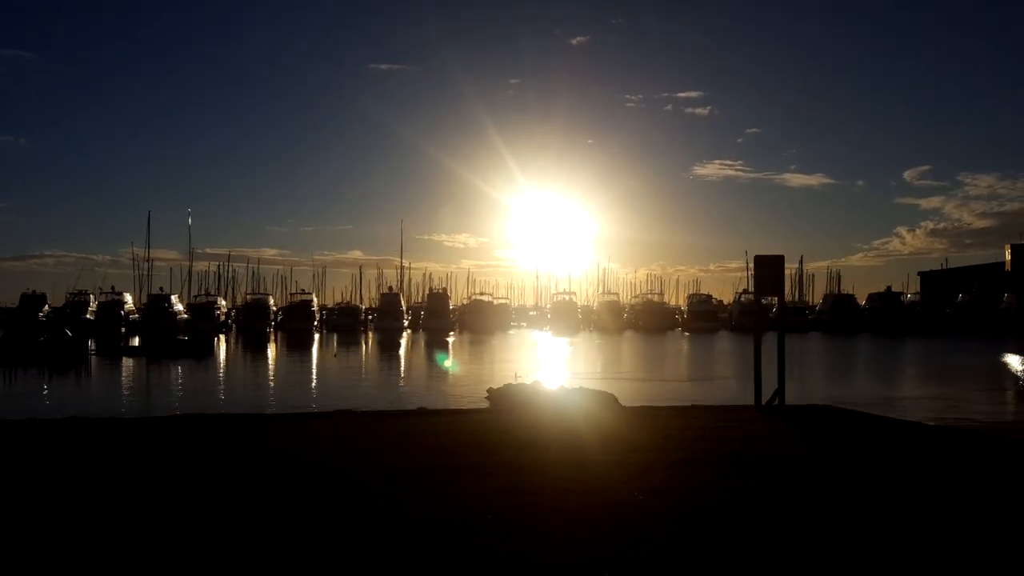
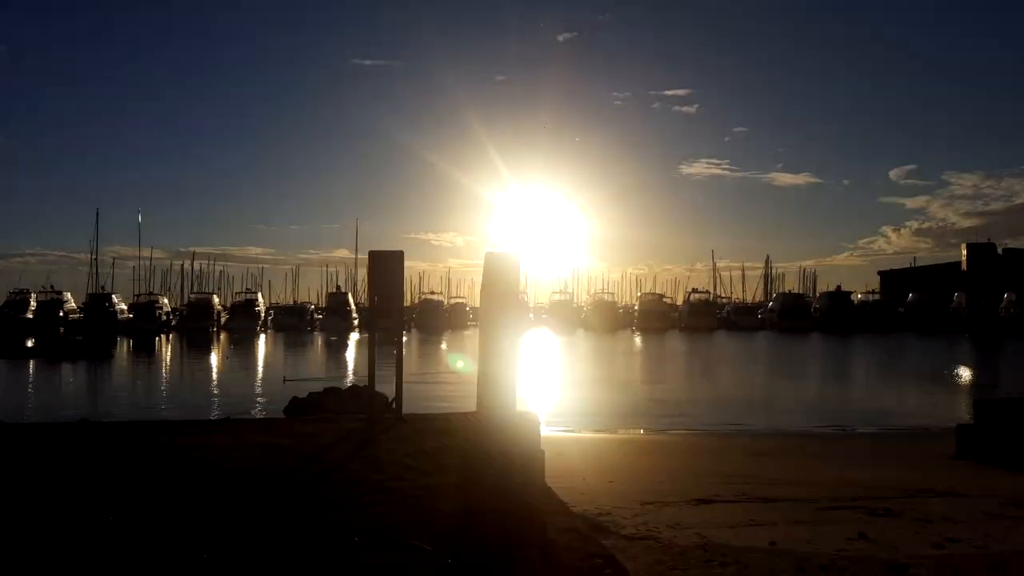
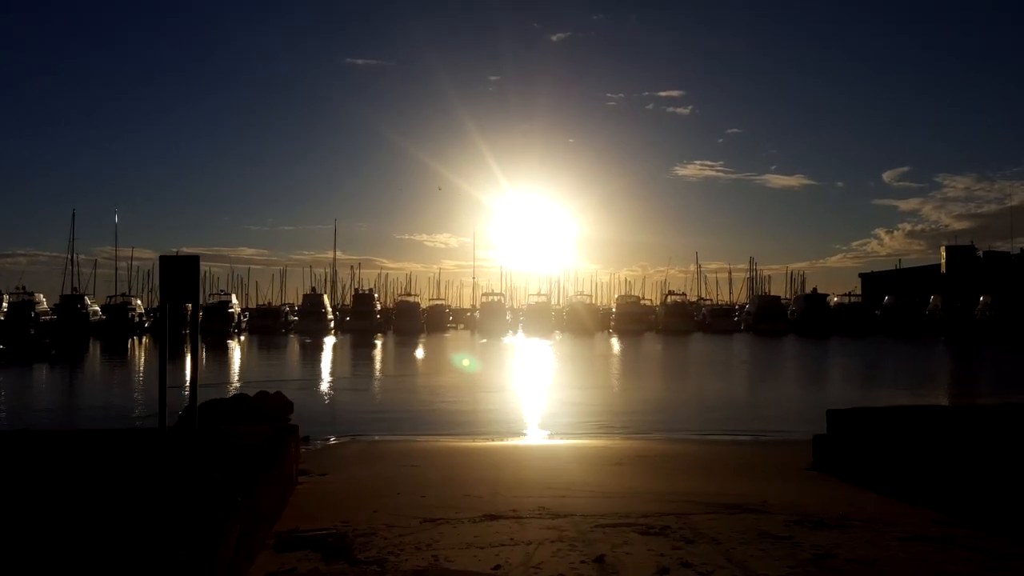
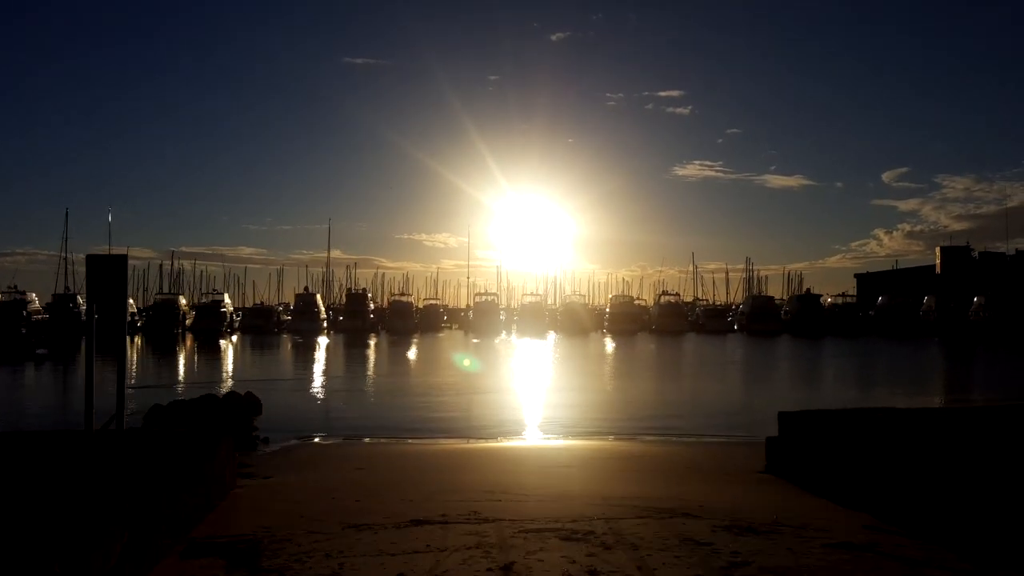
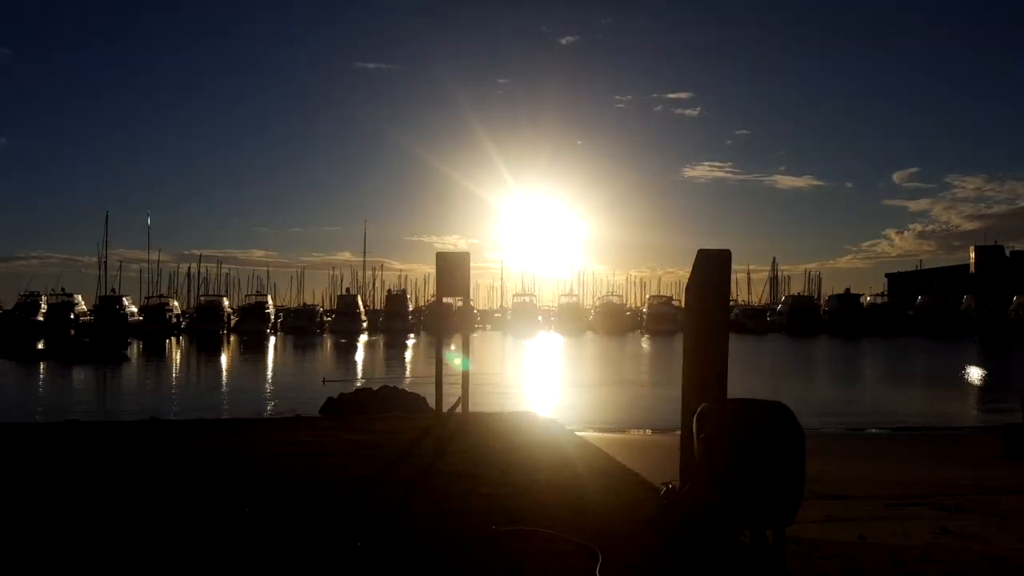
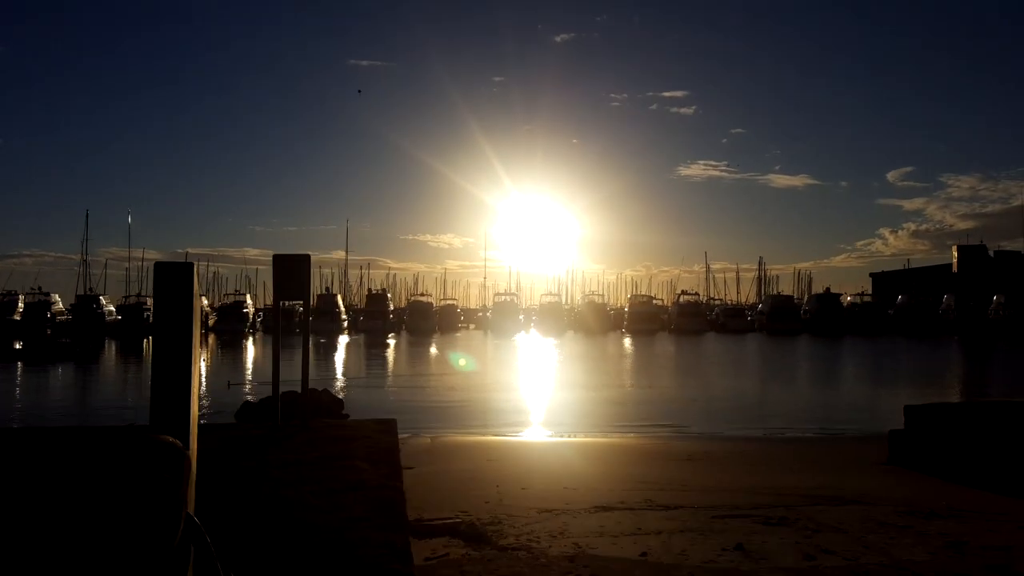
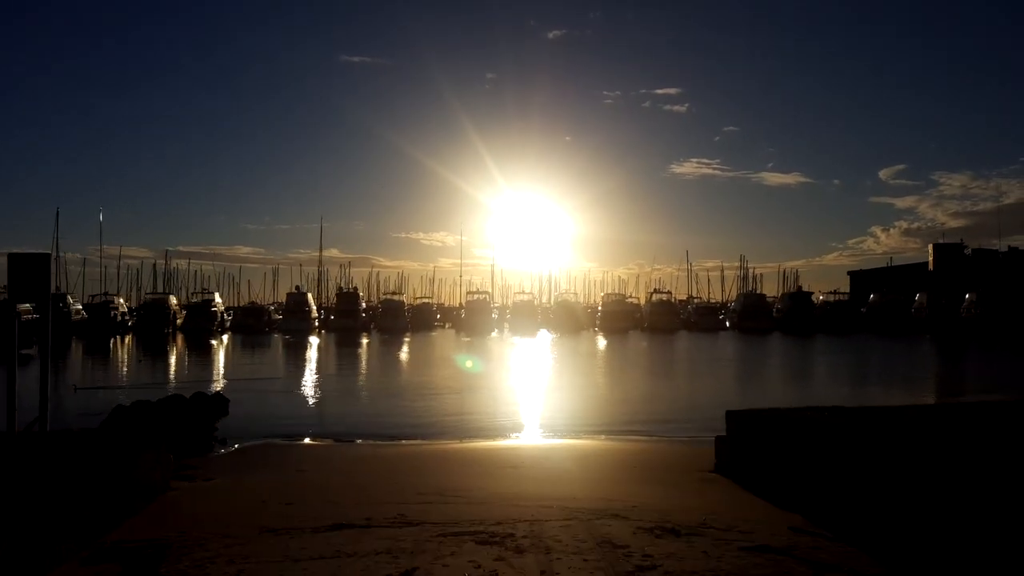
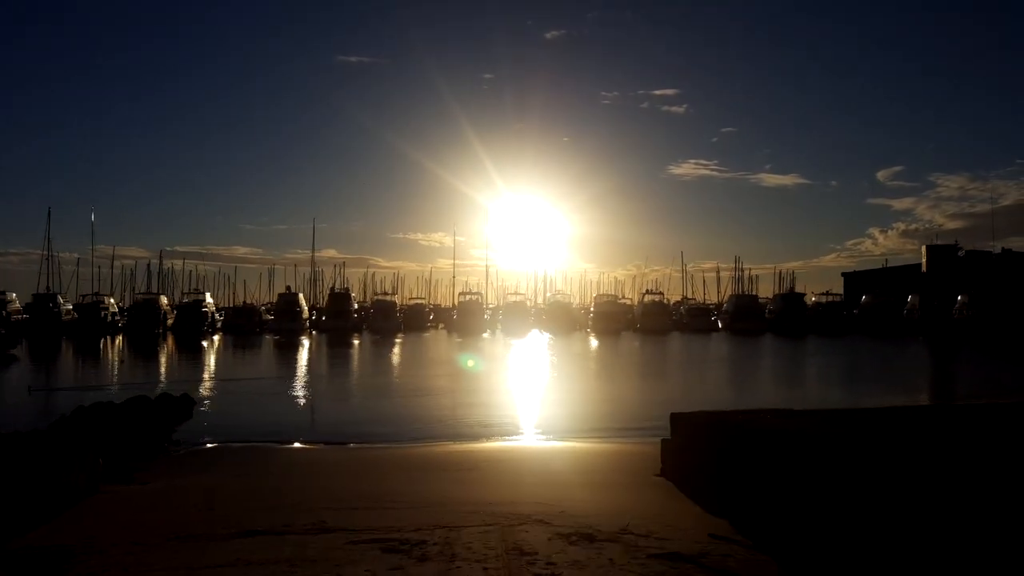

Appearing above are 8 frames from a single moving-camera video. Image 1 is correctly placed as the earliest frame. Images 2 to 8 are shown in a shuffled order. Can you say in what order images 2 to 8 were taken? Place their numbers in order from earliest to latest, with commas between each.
5, 2, 6, 3, 4, 7, 8
